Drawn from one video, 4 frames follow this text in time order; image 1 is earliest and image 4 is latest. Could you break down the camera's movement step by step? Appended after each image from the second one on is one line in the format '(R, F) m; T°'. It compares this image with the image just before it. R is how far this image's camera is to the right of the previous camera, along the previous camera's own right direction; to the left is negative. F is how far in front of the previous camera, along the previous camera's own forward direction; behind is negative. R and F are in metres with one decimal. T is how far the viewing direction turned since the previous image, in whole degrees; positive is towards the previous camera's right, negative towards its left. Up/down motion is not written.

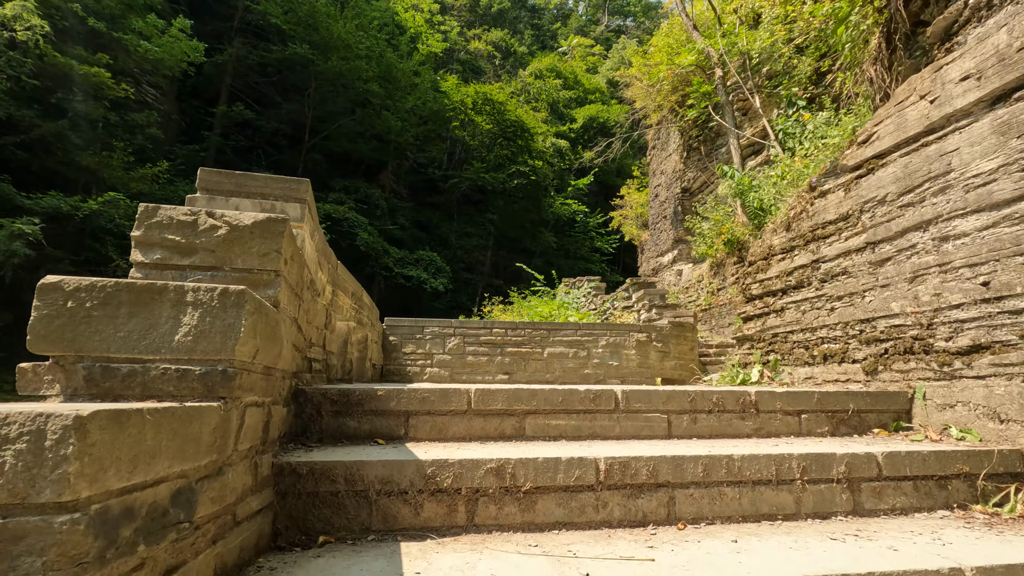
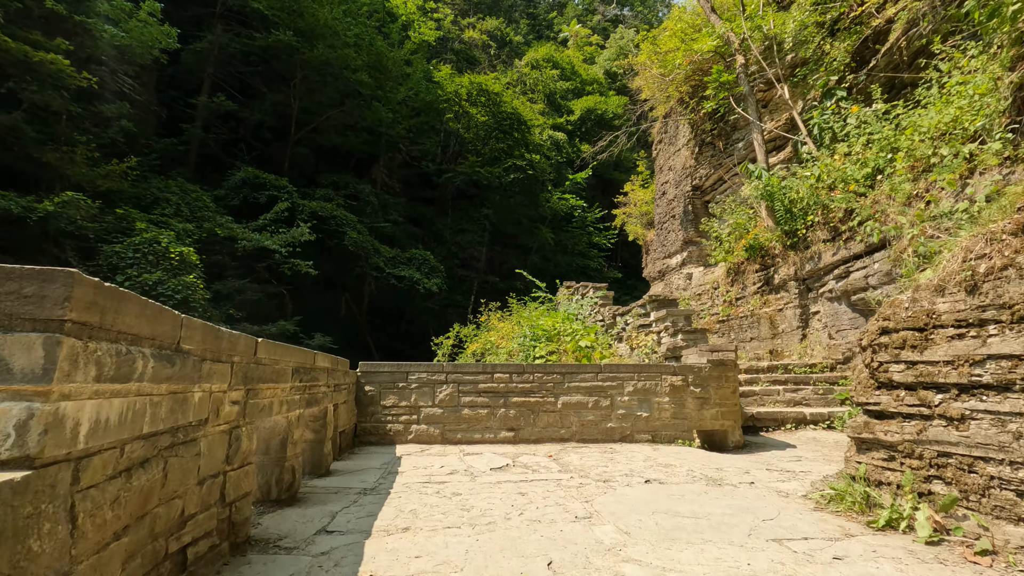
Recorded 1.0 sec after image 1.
(-0.1, +0.6) m; +1°
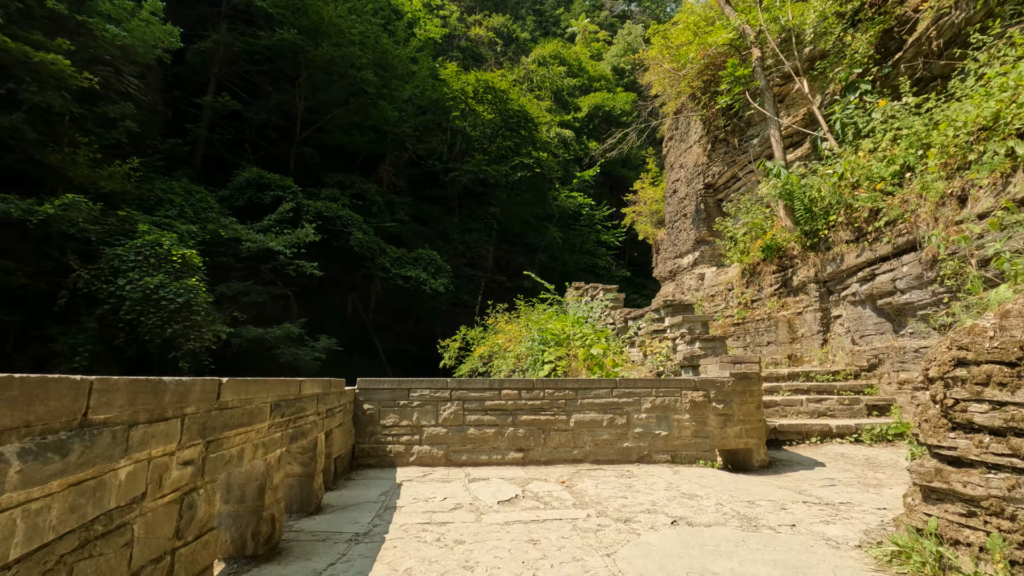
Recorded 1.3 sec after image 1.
(0.0, +0.2) m; -1°
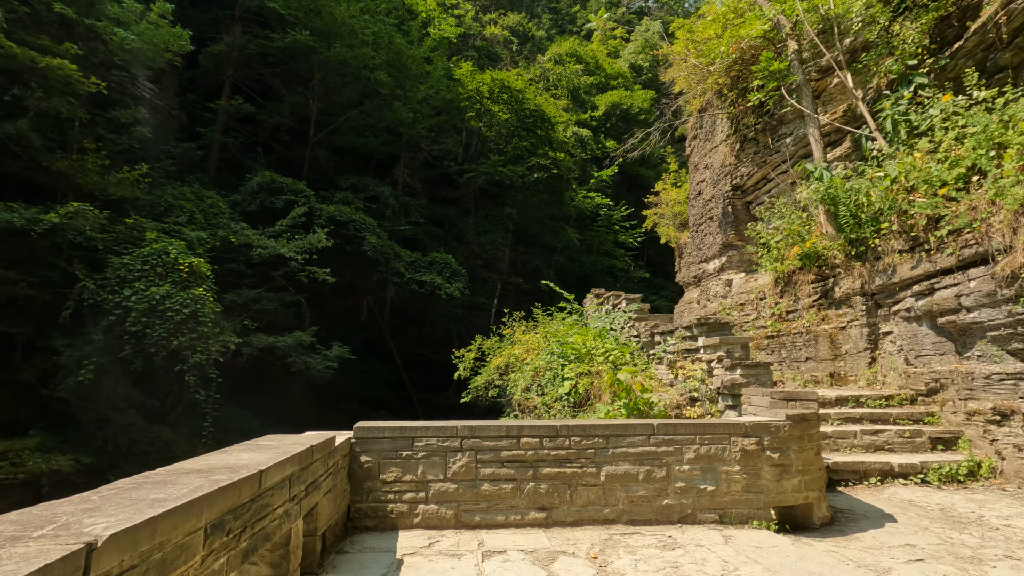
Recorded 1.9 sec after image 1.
(0.0, +0.3) m; -2°
